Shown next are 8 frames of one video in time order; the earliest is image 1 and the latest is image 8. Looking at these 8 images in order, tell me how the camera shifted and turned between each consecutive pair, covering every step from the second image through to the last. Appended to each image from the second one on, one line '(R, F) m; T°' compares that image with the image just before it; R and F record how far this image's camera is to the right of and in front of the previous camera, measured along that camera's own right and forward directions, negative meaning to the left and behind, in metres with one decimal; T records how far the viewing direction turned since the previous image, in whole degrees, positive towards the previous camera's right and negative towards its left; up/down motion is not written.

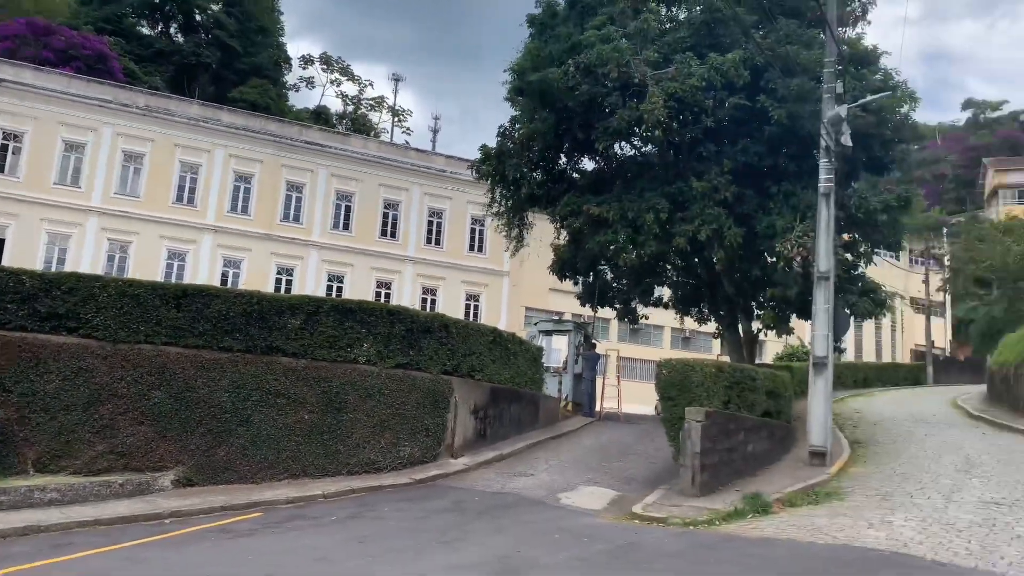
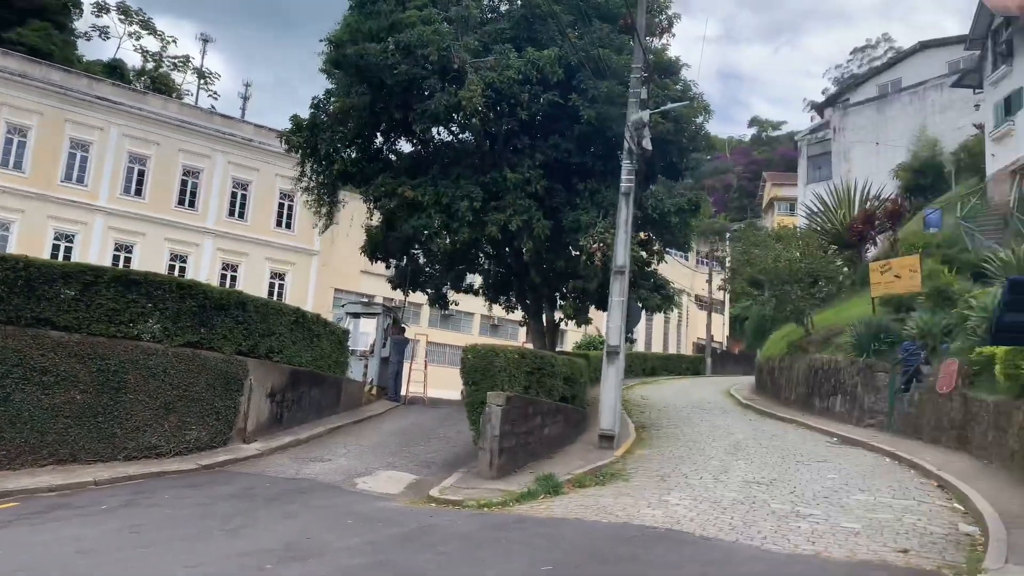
(+0.1, +0.1) m; +13°
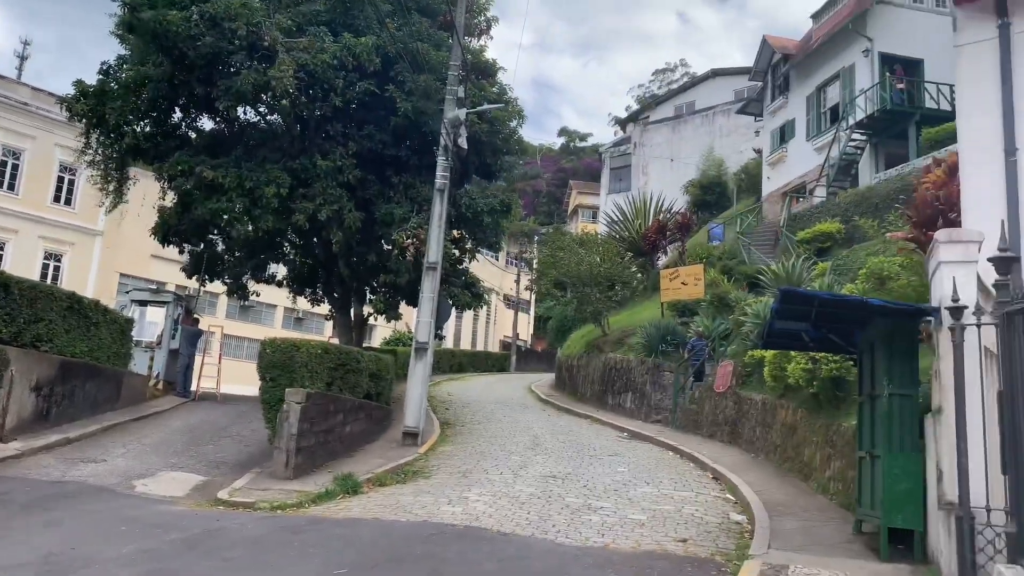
(0.0, +0.1) m; +14°
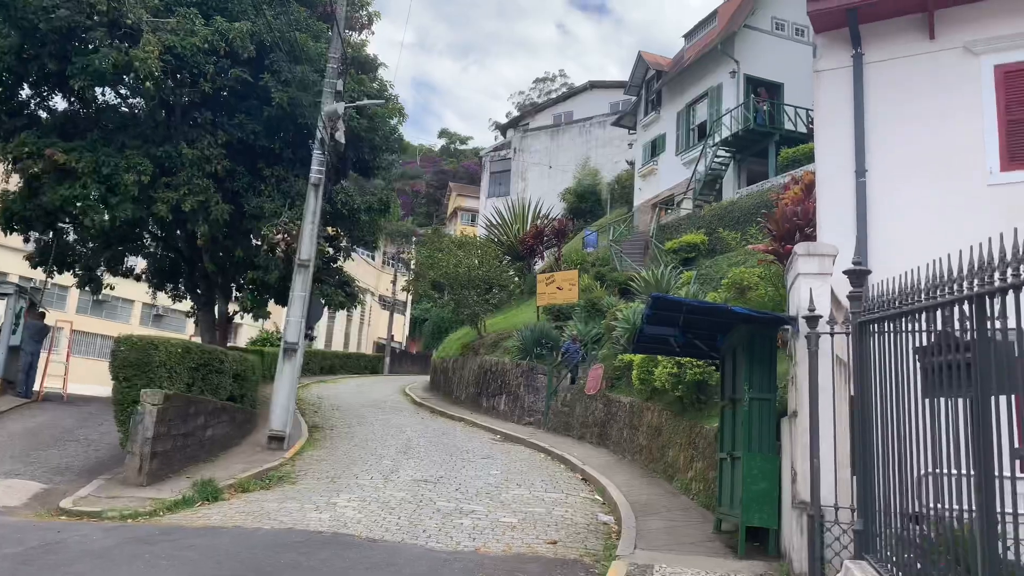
(0.0, +0.1) m; +9°
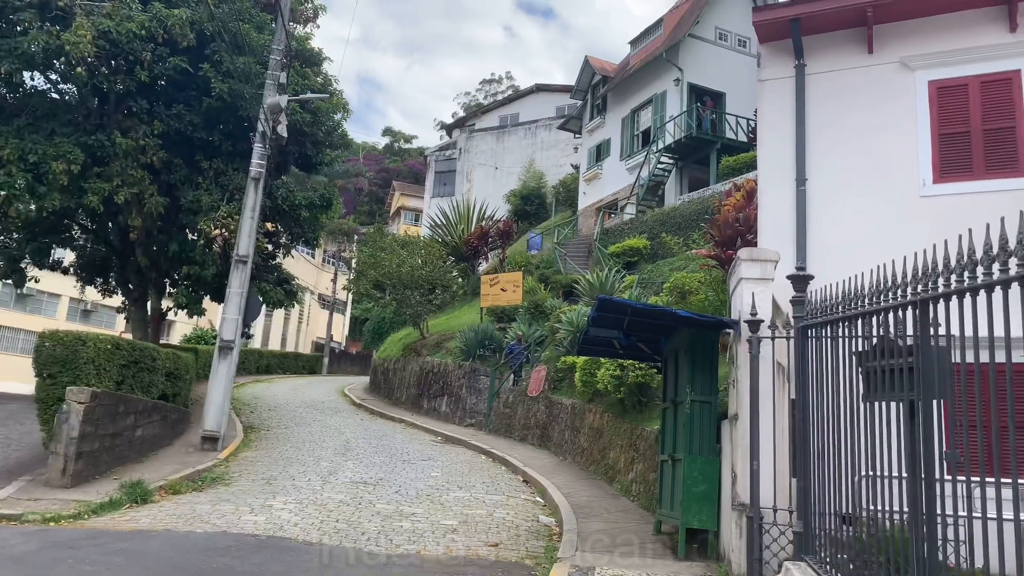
(0.0, +0.1) m; +4°
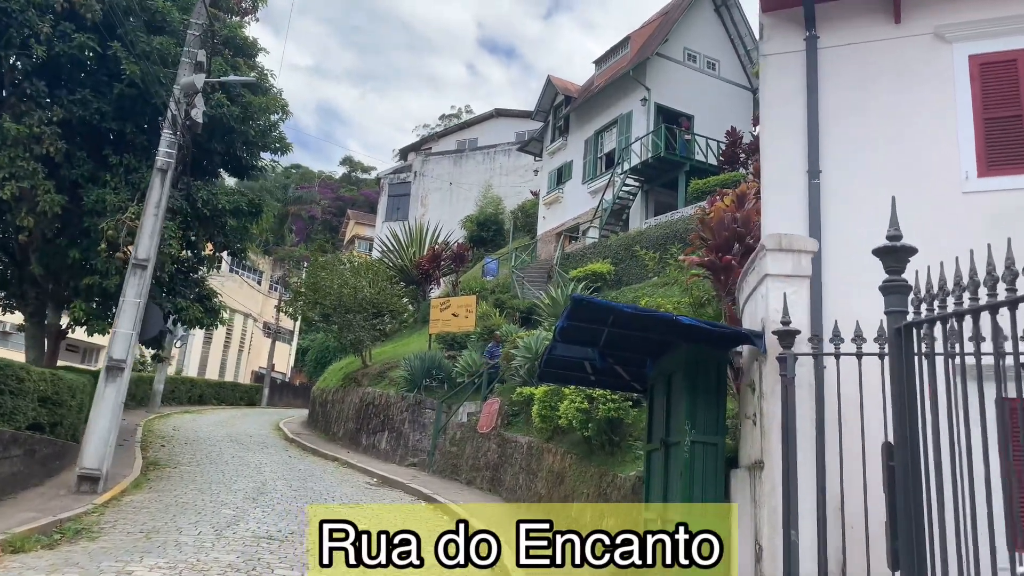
(+0.1, +1.7) m; +3°
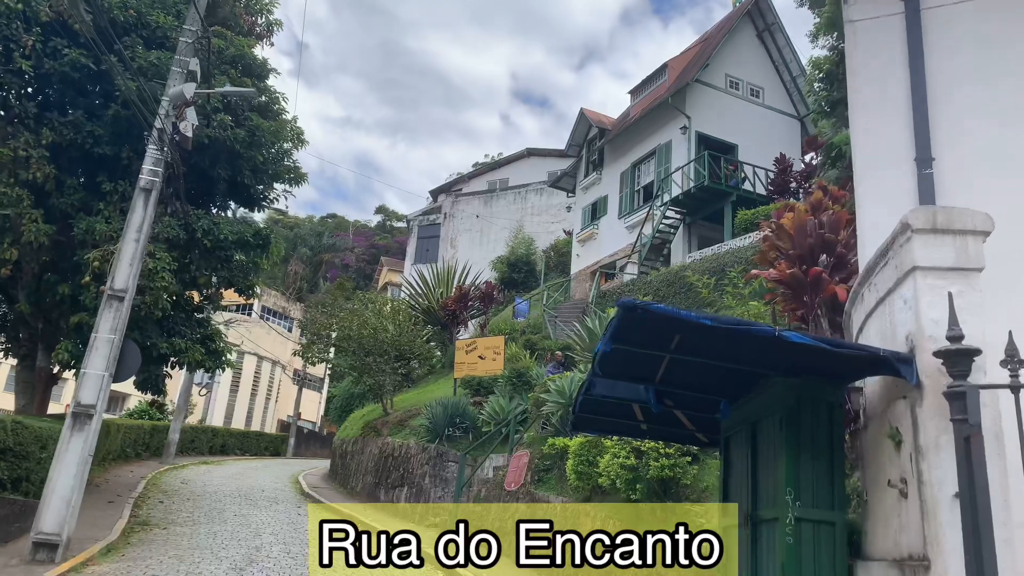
(+0.1, +1.5) m; -2°
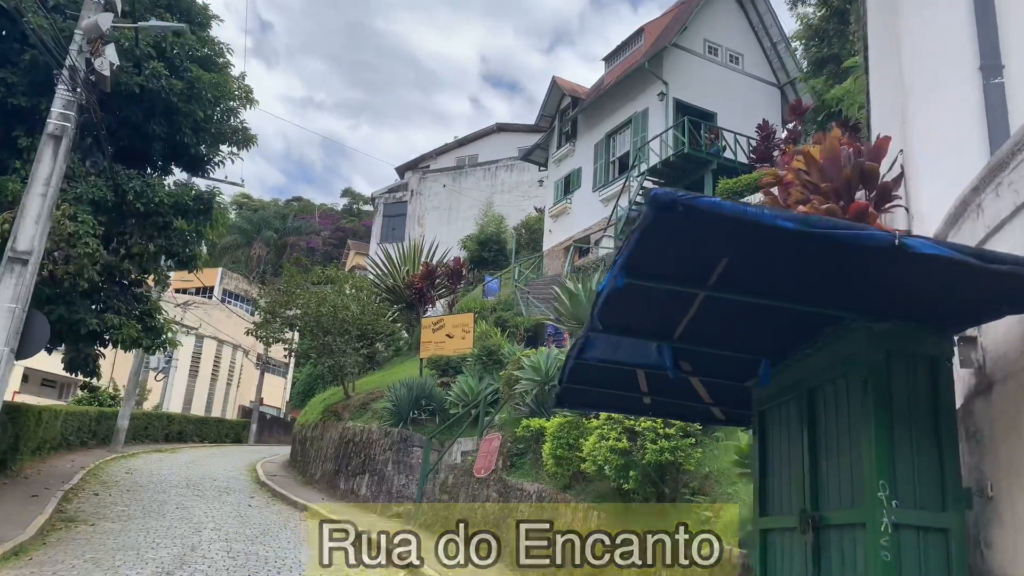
(0.0, +1.1) m; +2°
